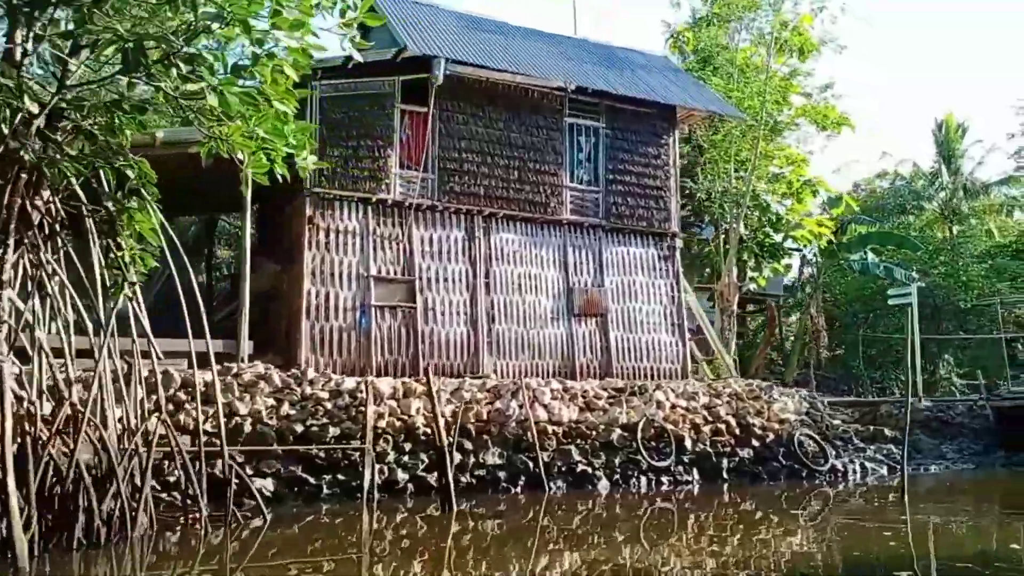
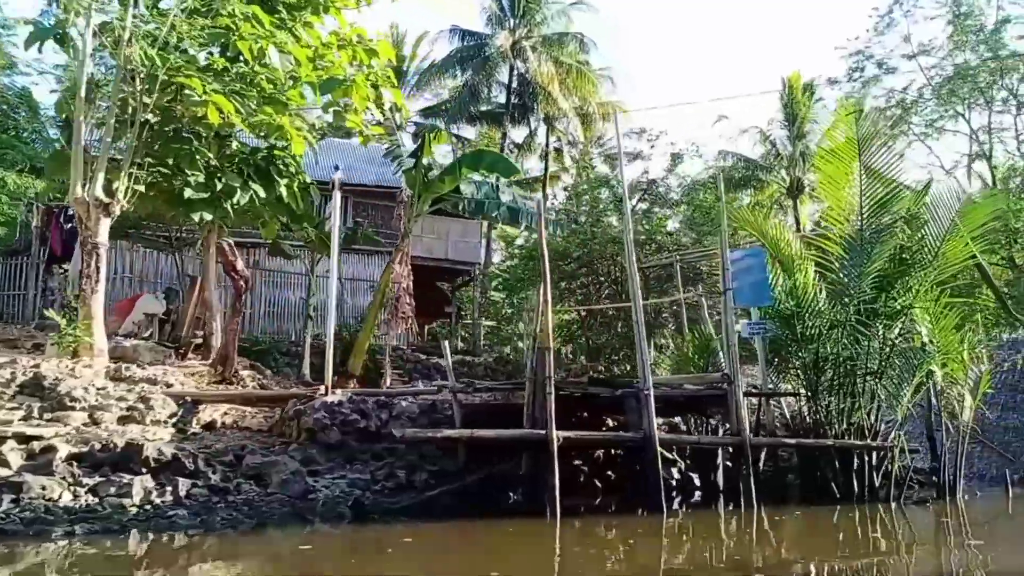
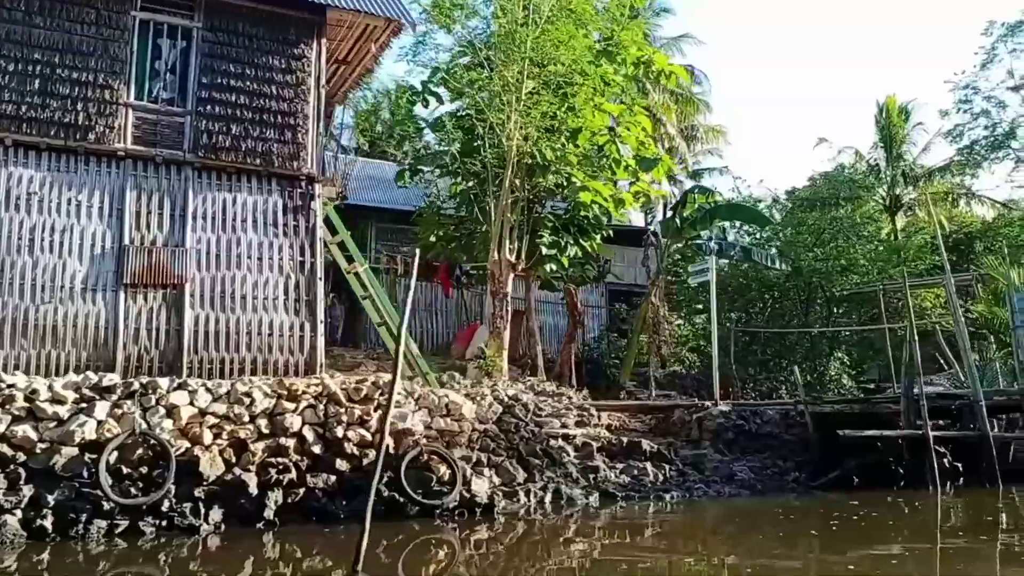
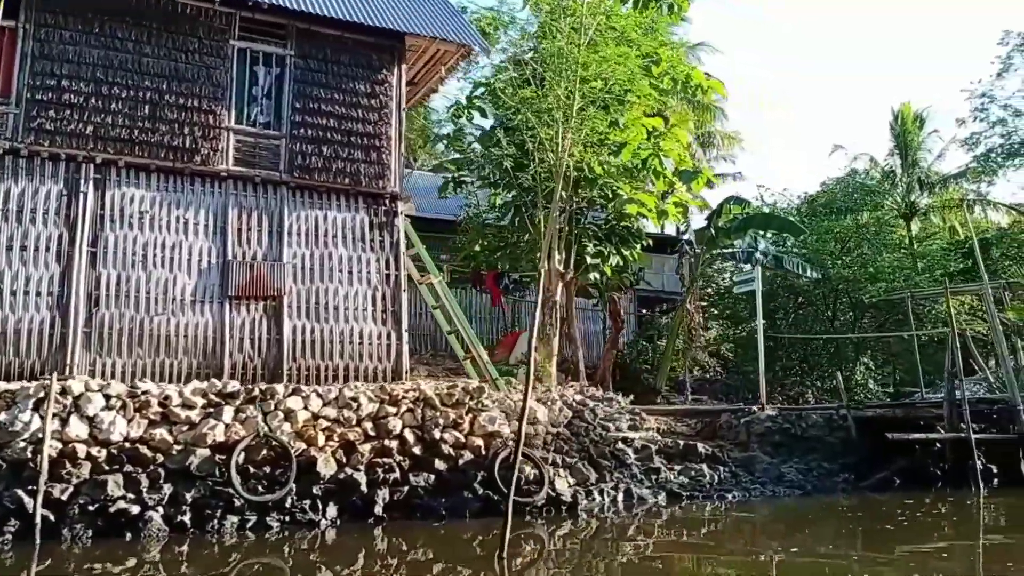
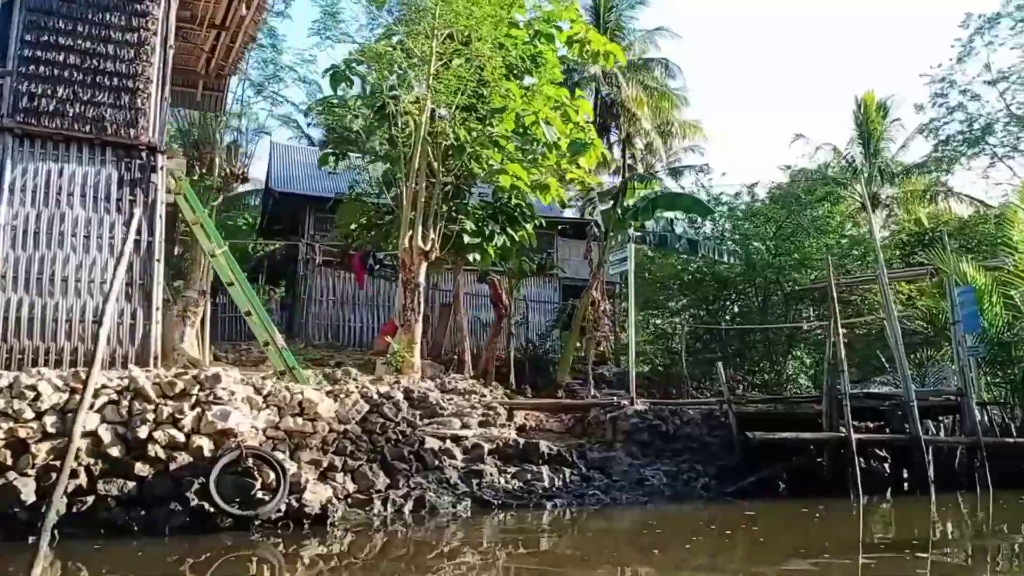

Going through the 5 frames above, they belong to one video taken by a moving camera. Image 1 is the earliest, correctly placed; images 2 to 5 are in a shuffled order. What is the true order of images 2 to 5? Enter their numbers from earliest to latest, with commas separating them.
4, 3, 5, 2
